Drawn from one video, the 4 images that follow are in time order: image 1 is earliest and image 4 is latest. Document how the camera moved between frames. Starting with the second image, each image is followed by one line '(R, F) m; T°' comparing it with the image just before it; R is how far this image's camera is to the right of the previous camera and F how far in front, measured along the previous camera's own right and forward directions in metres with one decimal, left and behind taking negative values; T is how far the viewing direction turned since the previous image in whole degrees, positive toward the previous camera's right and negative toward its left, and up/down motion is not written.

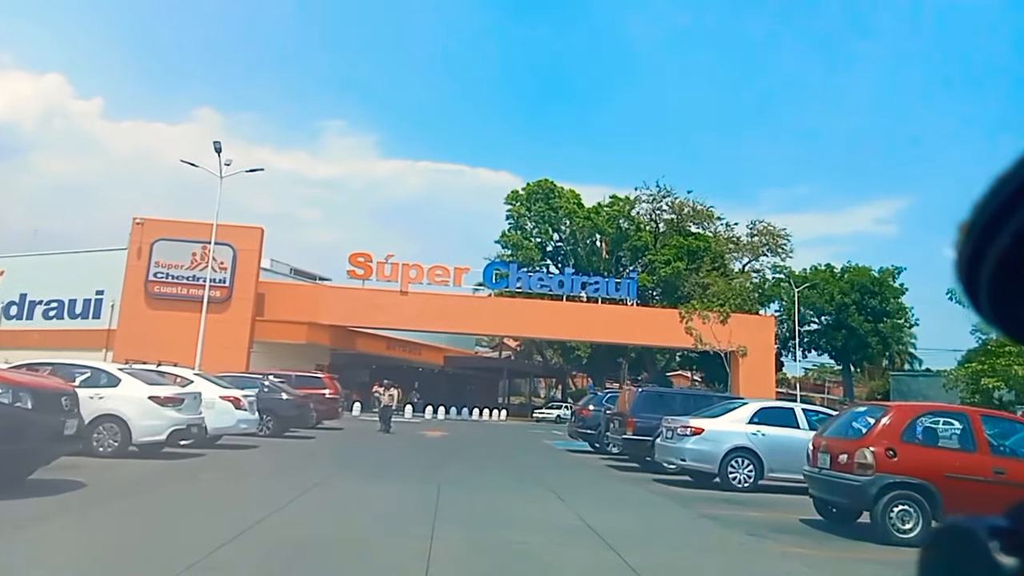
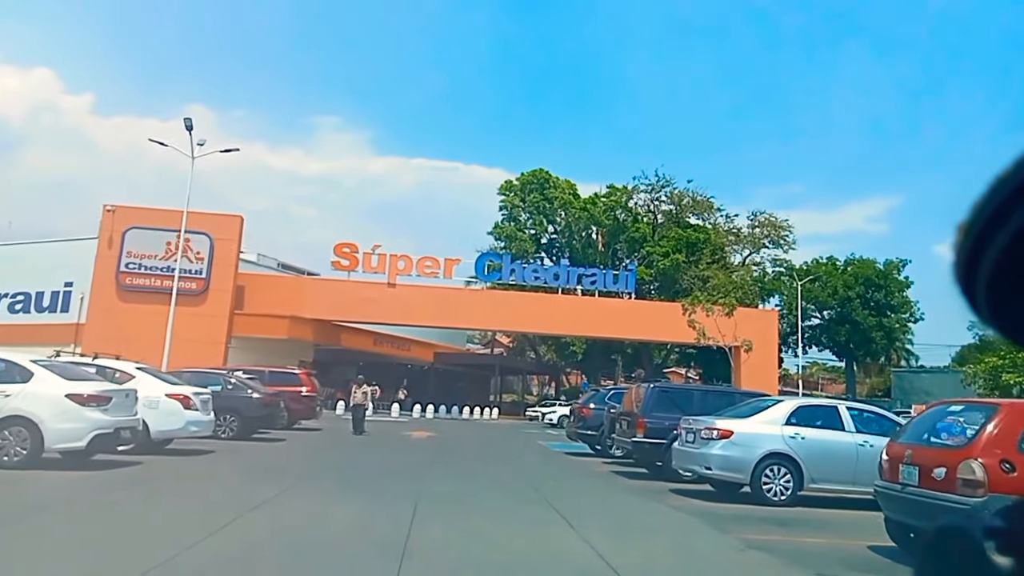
(0.0, +2.4) m; 0°
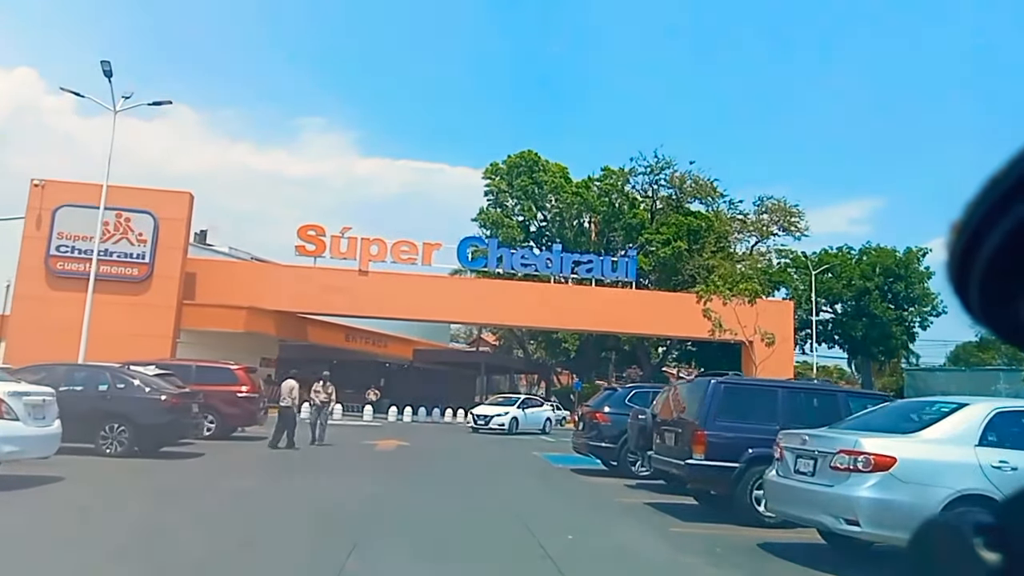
(-0.1, +5.4) m; +1°
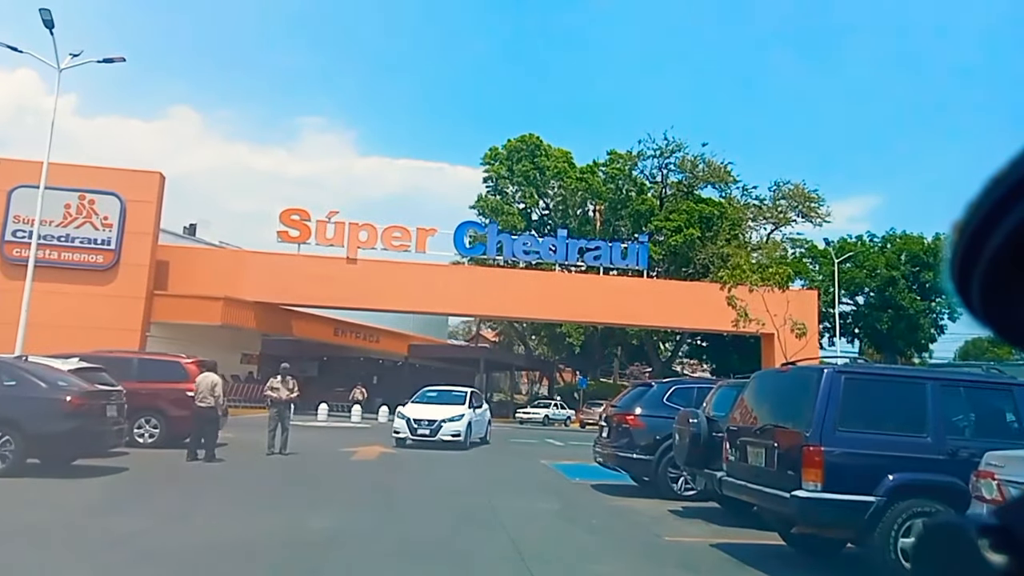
(-0.1, +3.6) m; 0°
